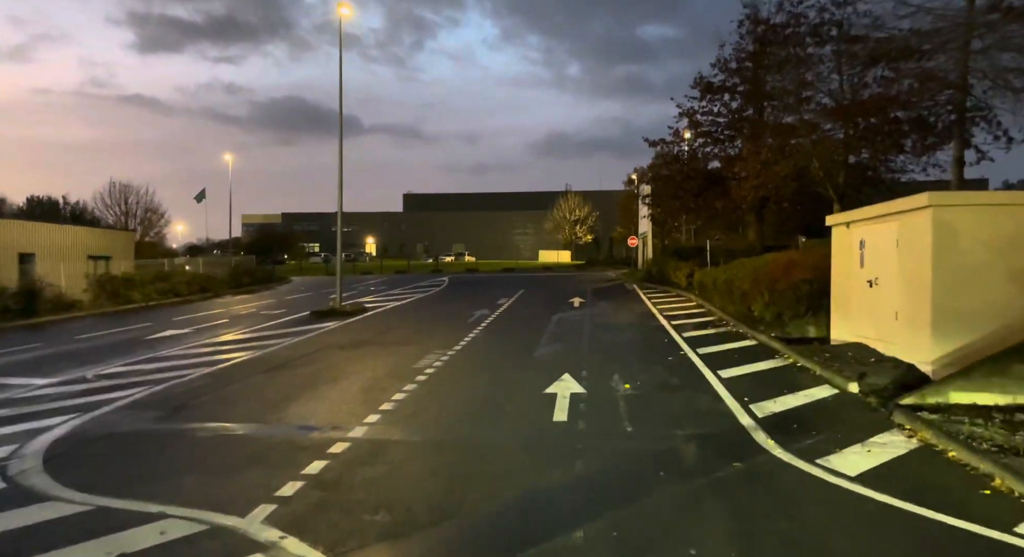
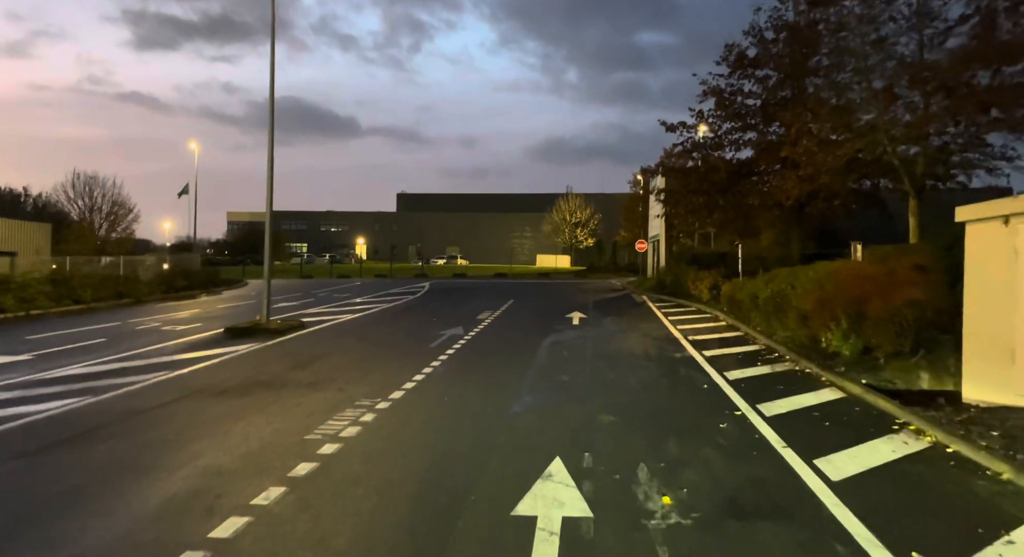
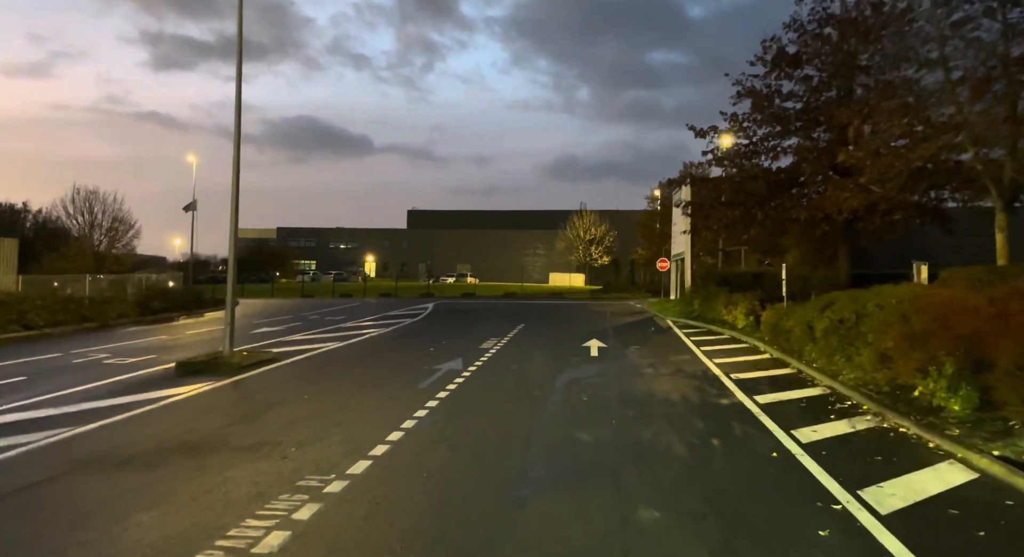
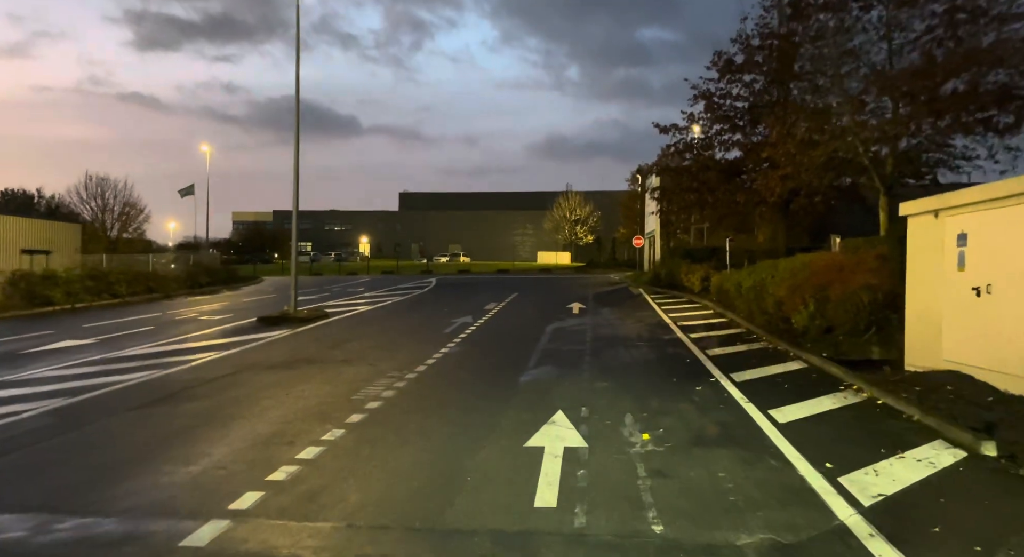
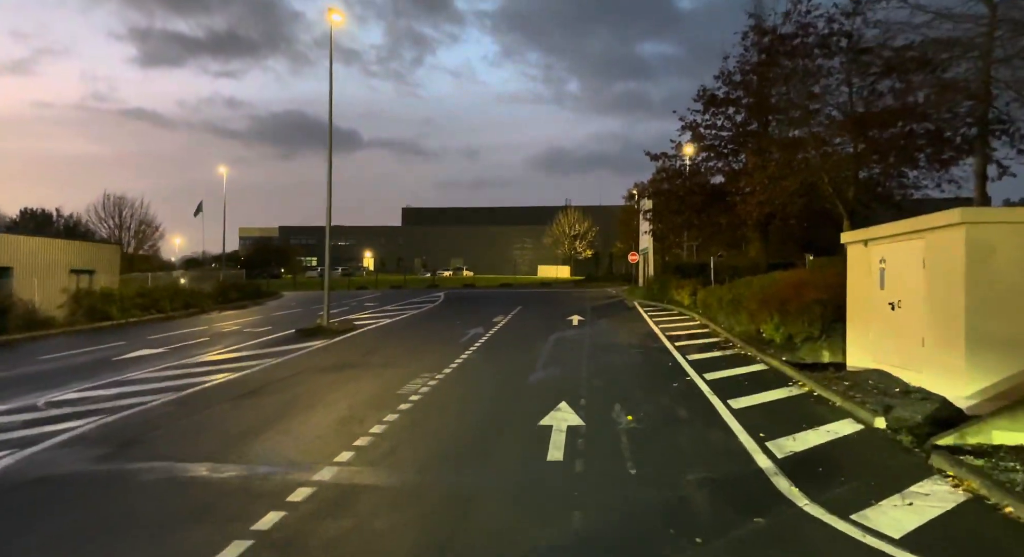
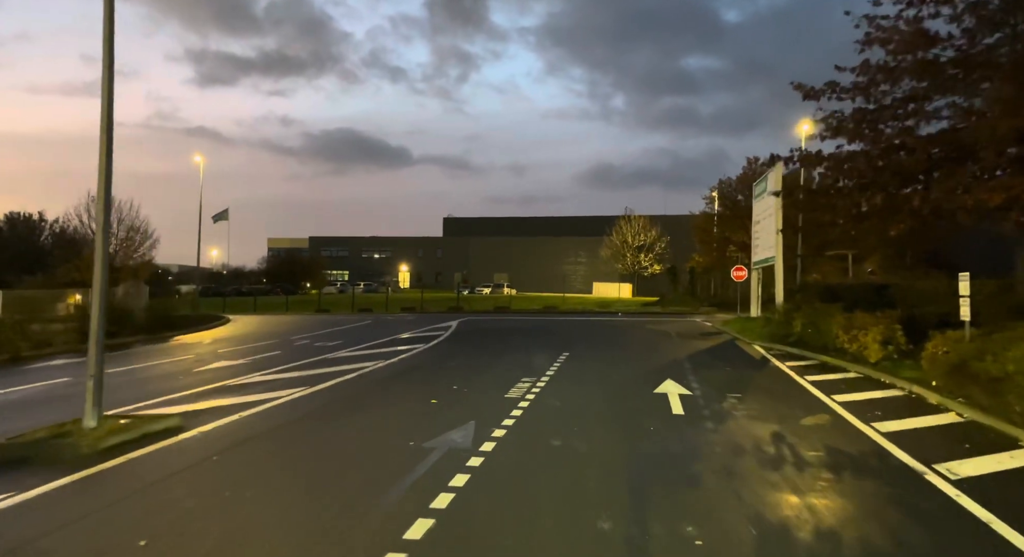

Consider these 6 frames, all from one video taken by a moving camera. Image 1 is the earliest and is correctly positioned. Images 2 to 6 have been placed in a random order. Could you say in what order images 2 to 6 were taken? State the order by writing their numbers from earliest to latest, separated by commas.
5, 4, 2, 3, 6
